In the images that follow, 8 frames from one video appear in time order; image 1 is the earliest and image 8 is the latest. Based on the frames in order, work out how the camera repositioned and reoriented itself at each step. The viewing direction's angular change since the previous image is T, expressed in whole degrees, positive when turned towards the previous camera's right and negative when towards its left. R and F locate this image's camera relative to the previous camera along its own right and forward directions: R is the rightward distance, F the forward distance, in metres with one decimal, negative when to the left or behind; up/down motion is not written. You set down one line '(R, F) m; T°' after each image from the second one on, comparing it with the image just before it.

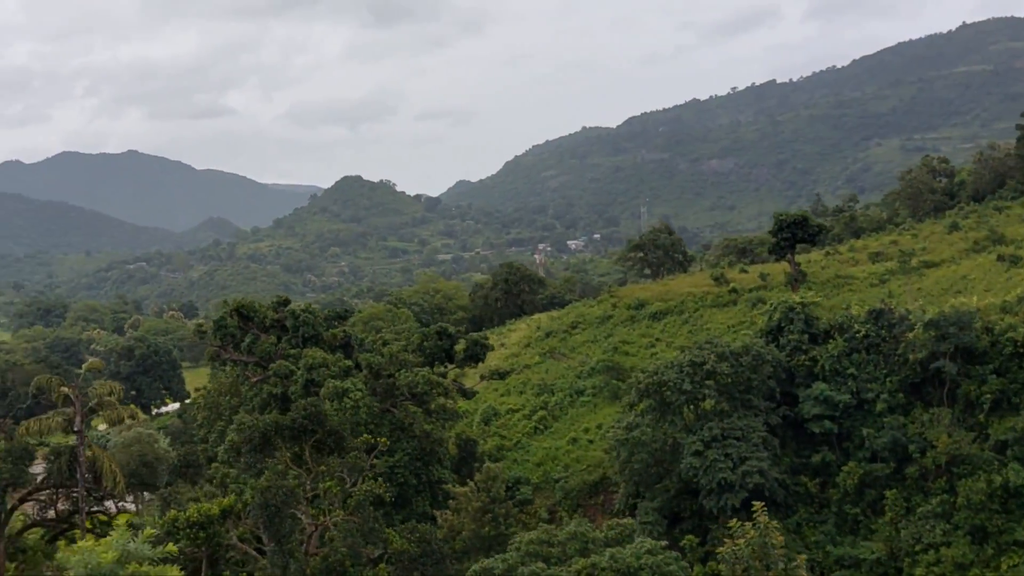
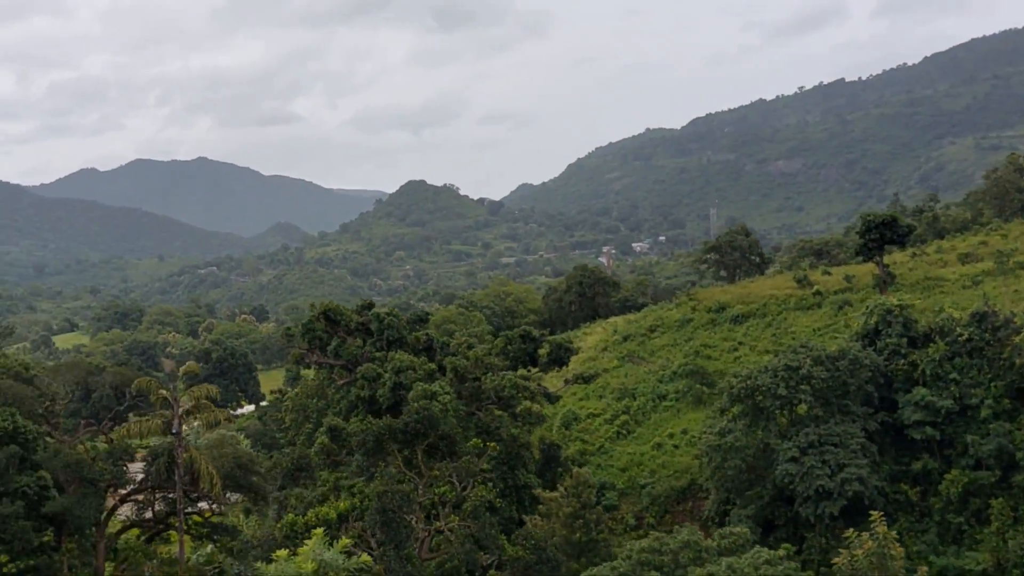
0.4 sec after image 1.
(-0.5, +0.2) m; -4°
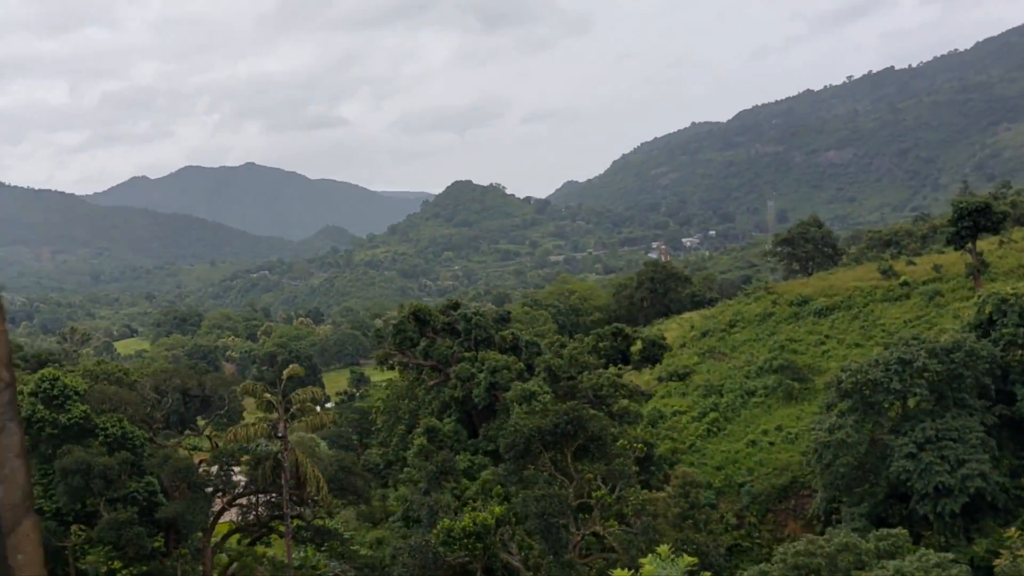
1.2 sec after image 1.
(-1.1, +0.4) m; -3°
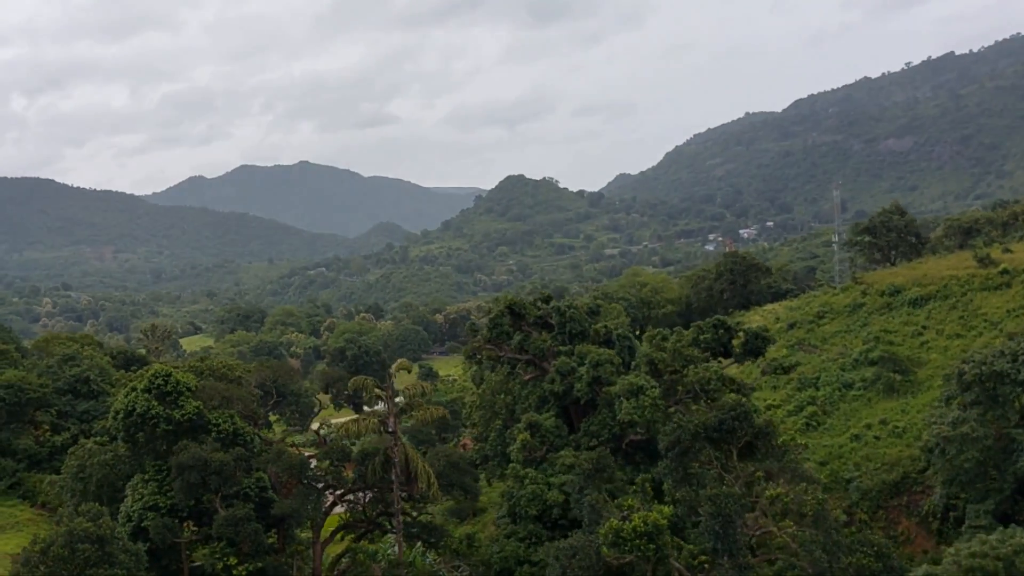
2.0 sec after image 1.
(-1.1, +0.4) m; -3°
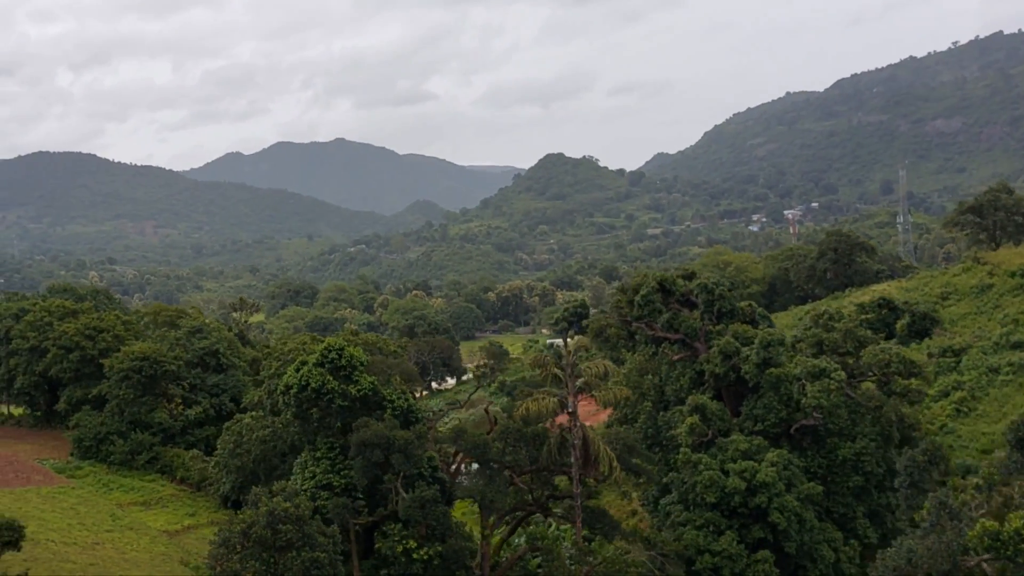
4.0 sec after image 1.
(-2.6, +0.9) m; -2°
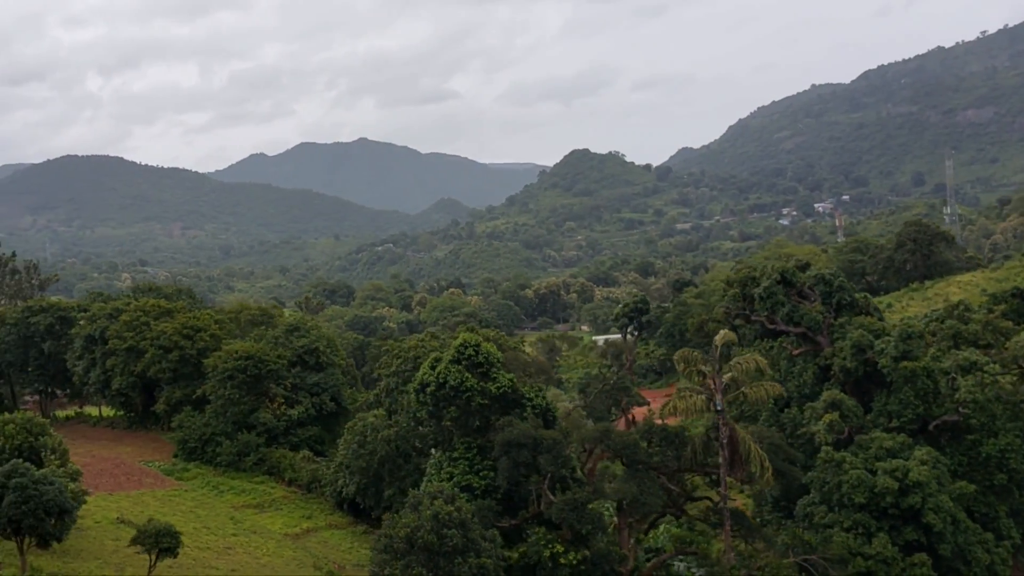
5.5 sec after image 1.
(-2.0, +0.7) m; -1°
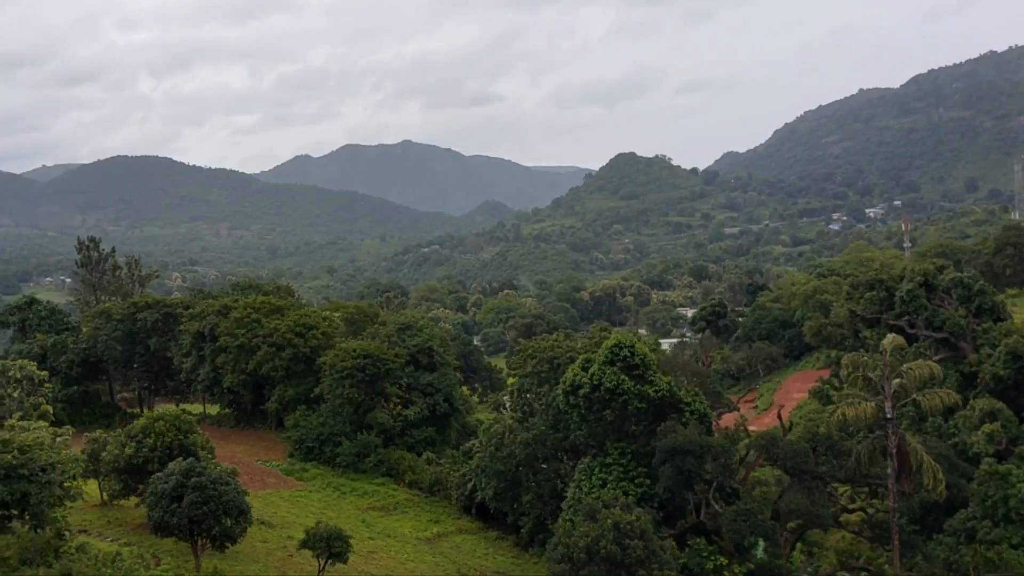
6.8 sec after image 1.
(-1.8, +0.6) m; -2°
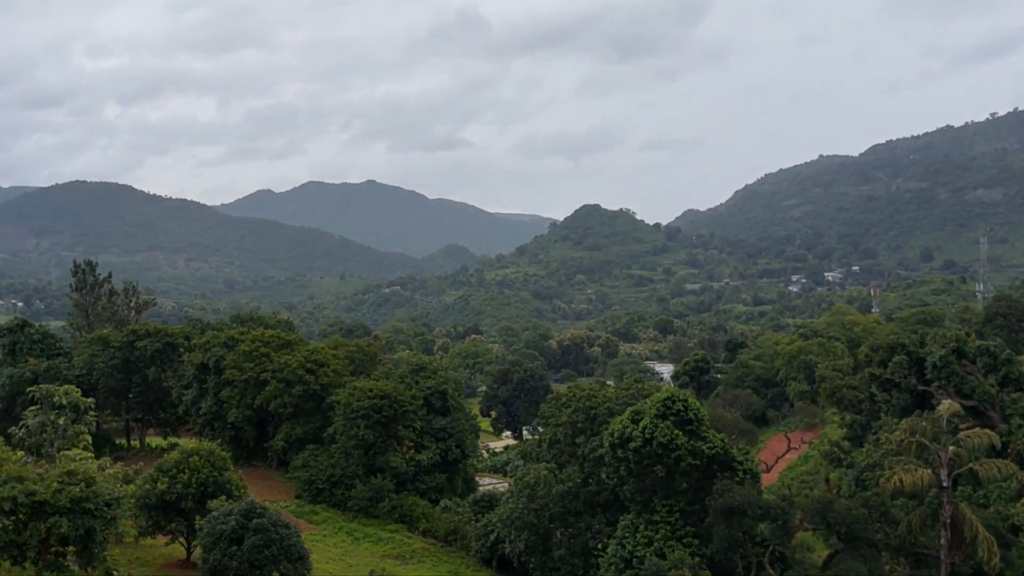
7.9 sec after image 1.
(-1.5, +0.5) m; +2°
